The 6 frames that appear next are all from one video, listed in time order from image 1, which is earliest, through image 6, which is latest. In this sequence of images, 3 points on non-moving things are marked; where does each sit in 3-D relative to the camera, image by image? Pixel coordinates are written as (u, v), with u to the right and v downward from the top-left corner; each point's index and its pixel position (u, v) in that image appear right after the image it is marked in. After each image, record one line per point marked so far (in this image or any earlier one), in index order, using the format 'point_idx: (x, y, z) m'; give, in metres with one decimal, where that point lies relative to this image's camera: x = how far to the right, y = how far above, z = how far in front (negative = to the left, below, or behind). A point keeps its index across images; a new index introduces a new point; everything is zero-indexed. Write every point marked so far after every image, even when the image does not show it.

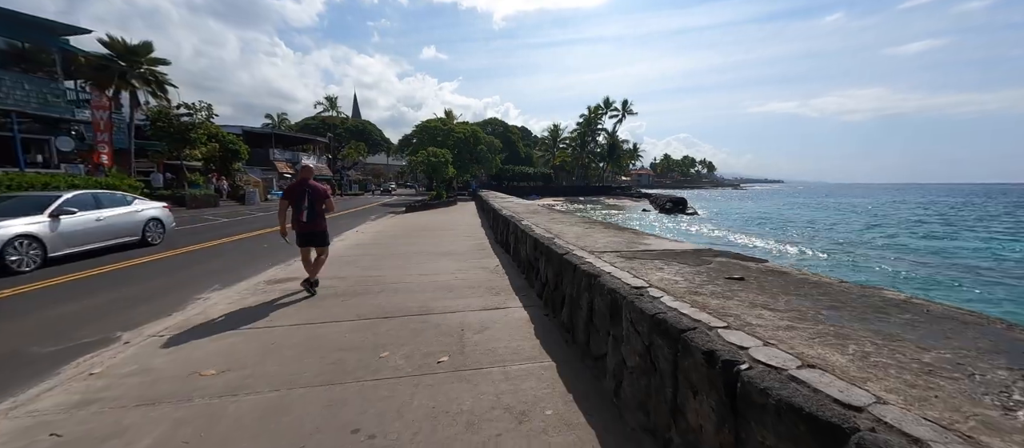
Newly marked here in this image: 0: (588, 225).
0: (+1.1, 0.0, +5.4) m
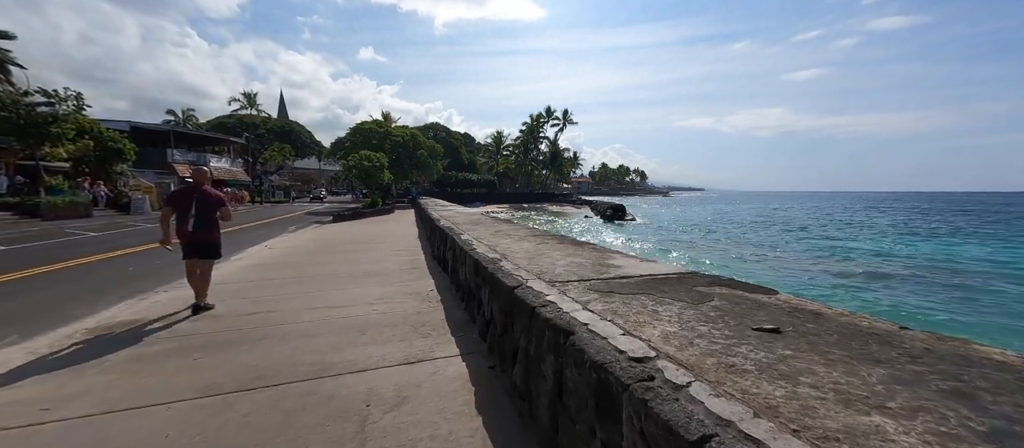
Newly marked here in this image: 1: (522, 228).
0: (+0.3, -0.2, +4.5) m
1: (+0.2, -0.1, +5.9) m
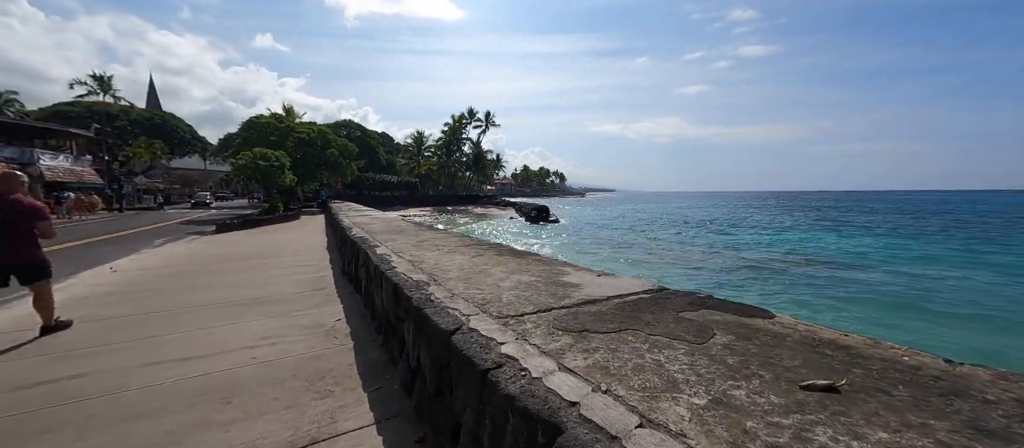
0: (-0.3, -0.3, +3.8) m
1: (-0.8, -0.2, +5.1) m
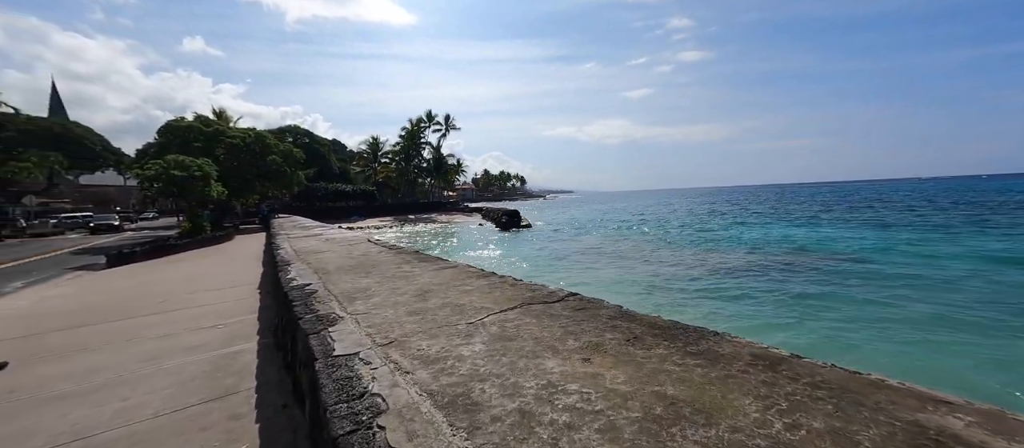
0: (+0.2, -0.5, +1.7) m
1: (-0.3, -0.4, +2.9) m
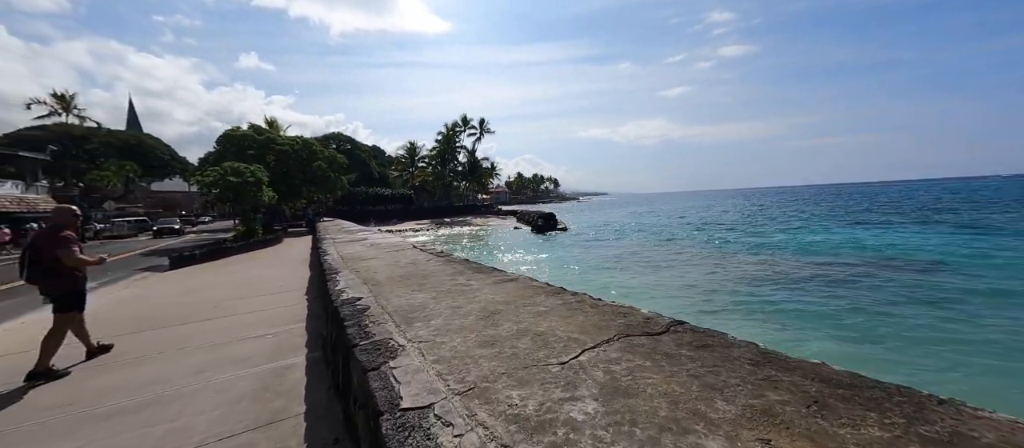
0: (+0.6, -0.5, +1.2) m
1: (+0.2, -0.5, +2.5) m
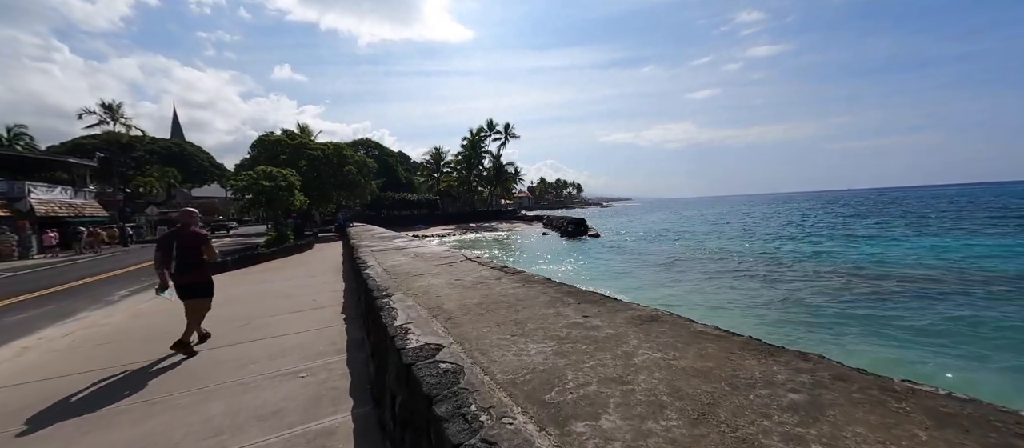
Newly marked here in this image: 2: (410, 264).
0: (+1.3, -0.6, +0.1) m
1: (+1.0, -0.6, +1.4) m
2: (-1.4, -0.5, +5.4) m
